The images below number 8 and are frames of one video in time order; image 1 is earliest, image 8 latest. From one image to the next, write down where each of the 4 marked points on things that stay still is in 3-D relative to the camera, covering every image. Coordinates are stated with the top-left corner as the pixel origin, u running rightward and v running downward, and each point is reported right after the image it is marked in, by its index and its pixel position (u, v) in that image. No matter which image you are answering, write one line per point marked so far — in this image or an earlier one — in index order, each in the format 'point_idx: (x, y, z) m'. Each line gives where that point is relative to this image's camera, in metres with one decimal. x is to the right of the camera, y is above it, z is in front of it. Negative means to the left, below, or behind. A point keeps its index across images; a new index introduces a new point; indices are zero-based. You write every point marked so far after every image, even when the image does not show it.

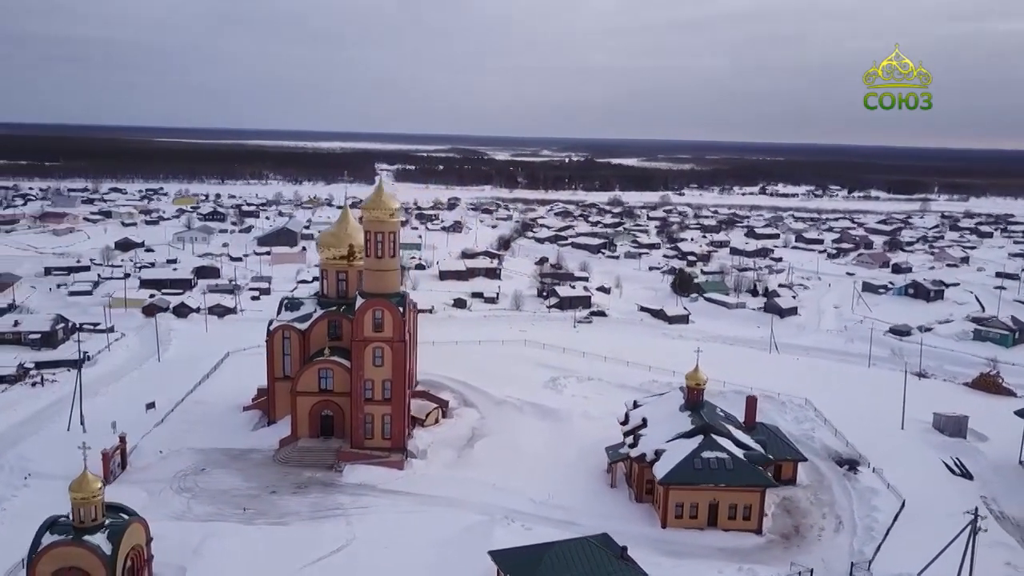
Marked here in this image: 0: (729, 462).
0: (+3.3, -2.7, +11.7) m
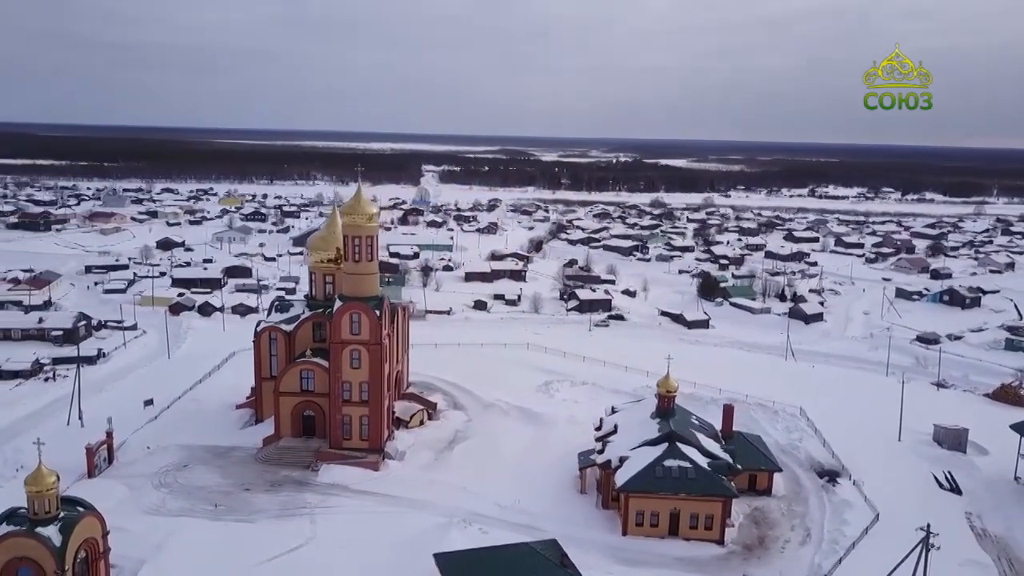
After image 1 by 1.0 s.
0: (+2.7, -2.8, +11.6) m
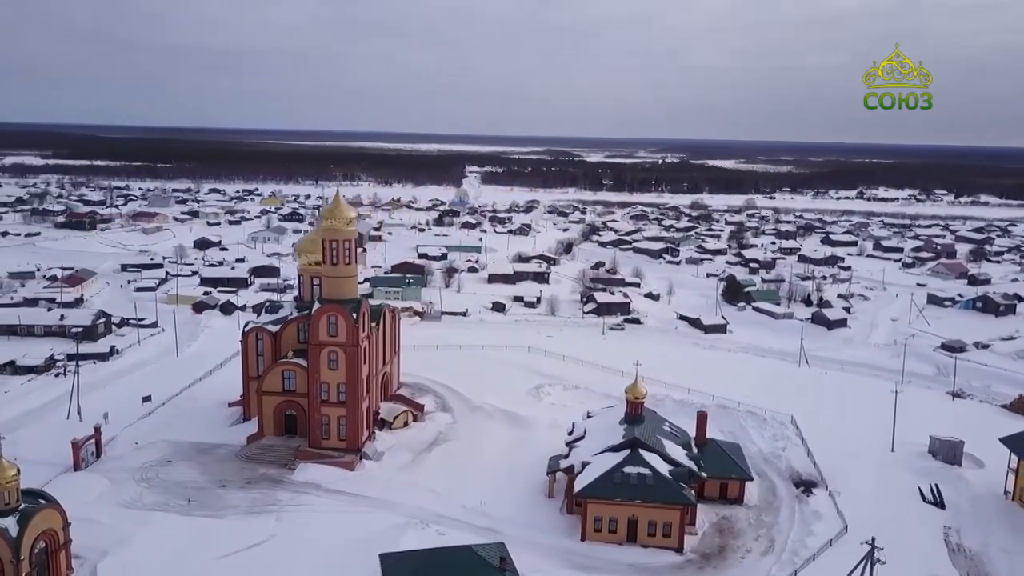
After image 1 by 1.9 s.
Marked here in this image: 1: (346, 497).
0: (+2.1, -2.9, +11.6) m
1: (-2.9, -3.6, +13.0) m
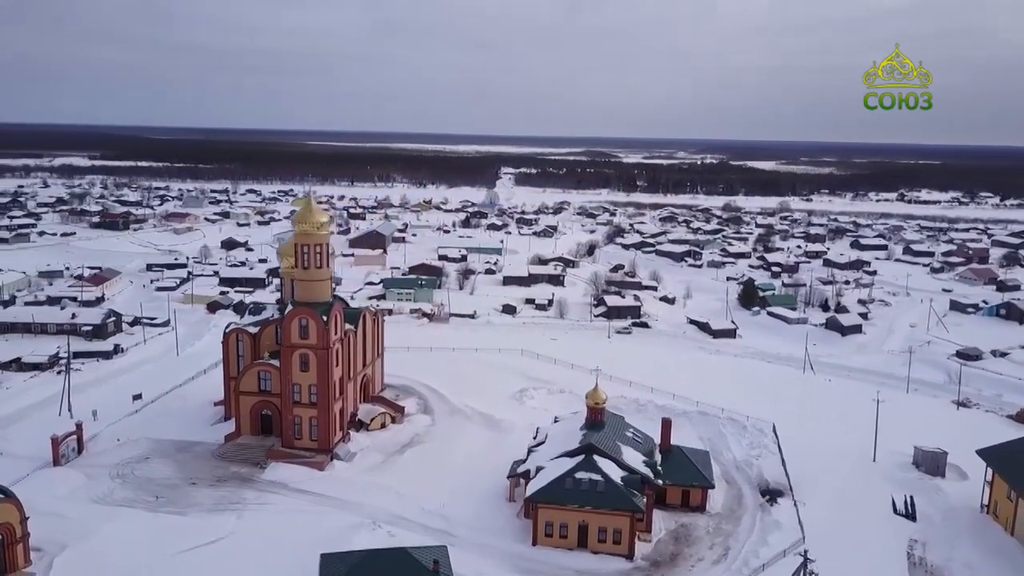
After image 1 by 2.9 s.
0: (+1.3, -3.0, +11.6) m
1: (-3.5, -3.6, +13.3) m
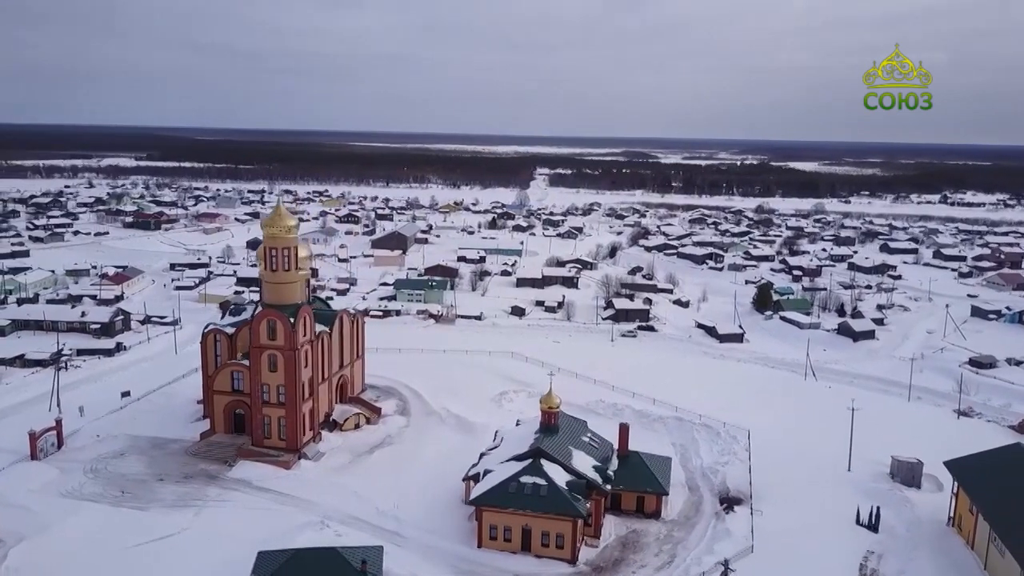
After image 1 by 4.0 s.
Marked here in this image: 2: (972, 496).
0: (+0.5, -3.1, +11.7) m
1: (-4.3, -3.7, +13.5) m
2: (+7.5, -3.4, +12.6) m
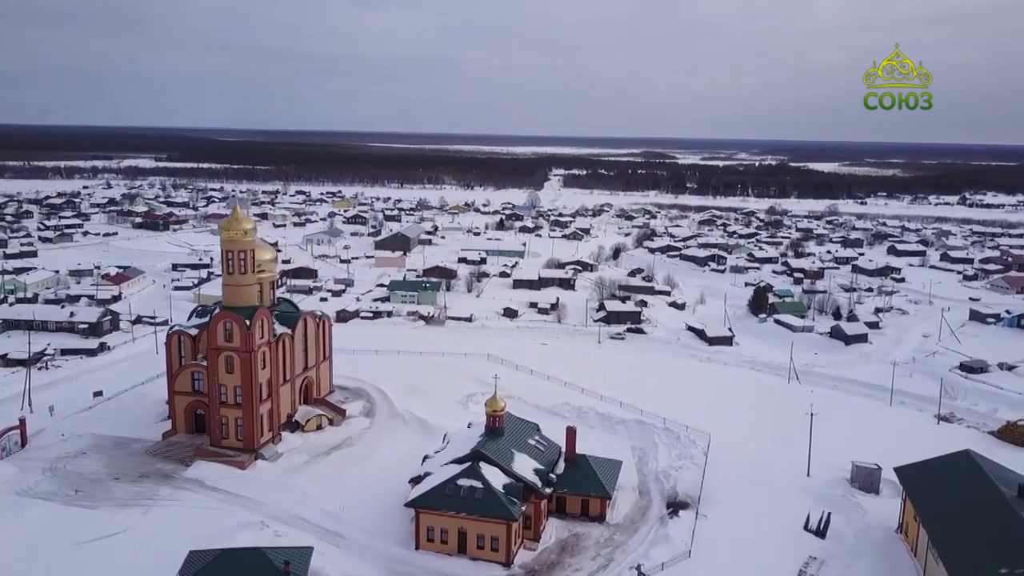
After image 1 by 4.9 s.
0: (-0.5, -3.1, +11.7) m
1: (-5.2, -3.7, +13.7) m
2: (+6.6, -3.5, +12.5) m
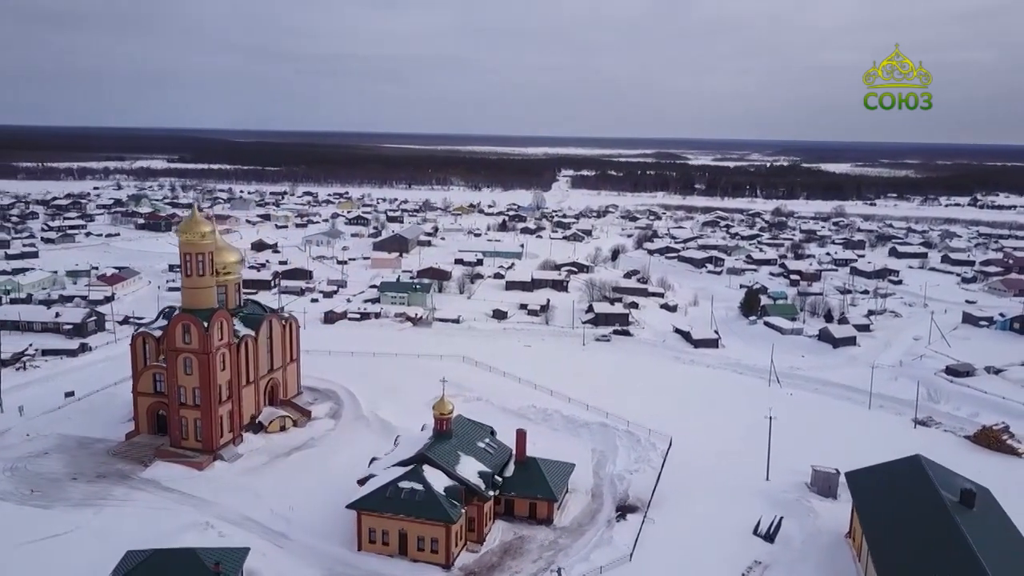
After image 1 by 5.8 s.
0: (-1.4, -3.2, +11.8) m
1: (-6.1, -3.8, +13.8) m
2: (+5.7, -3.6, +12.5) m
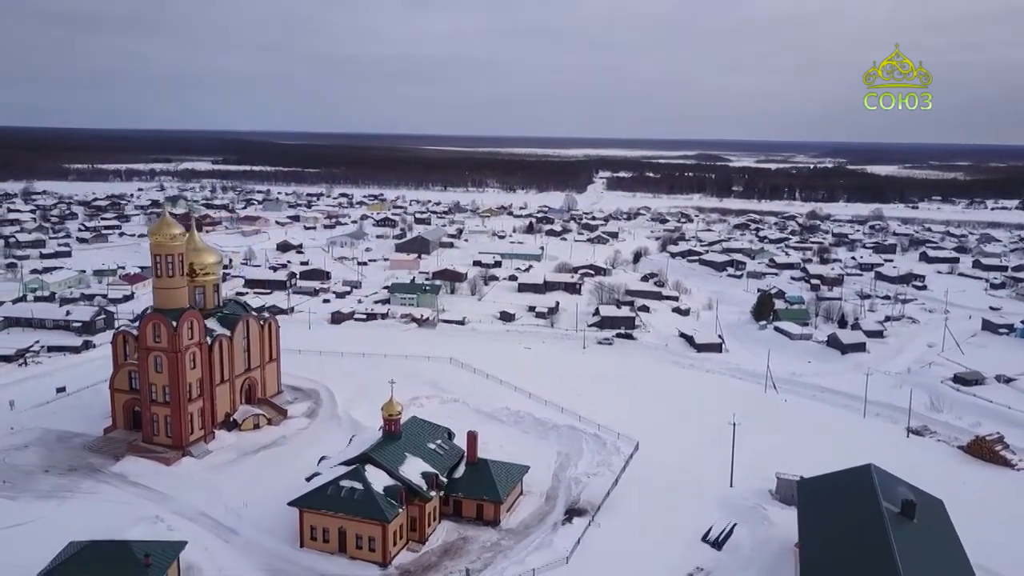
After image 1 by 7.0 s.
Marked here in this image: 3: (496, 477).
0: (-2.4, -3.2, +12.0) m
1: (-7.0, -3.8, +14.3) m
2: (+4.7, -3.7, +12.3) m
3: (-0.2, -3.4, +13.5) m
